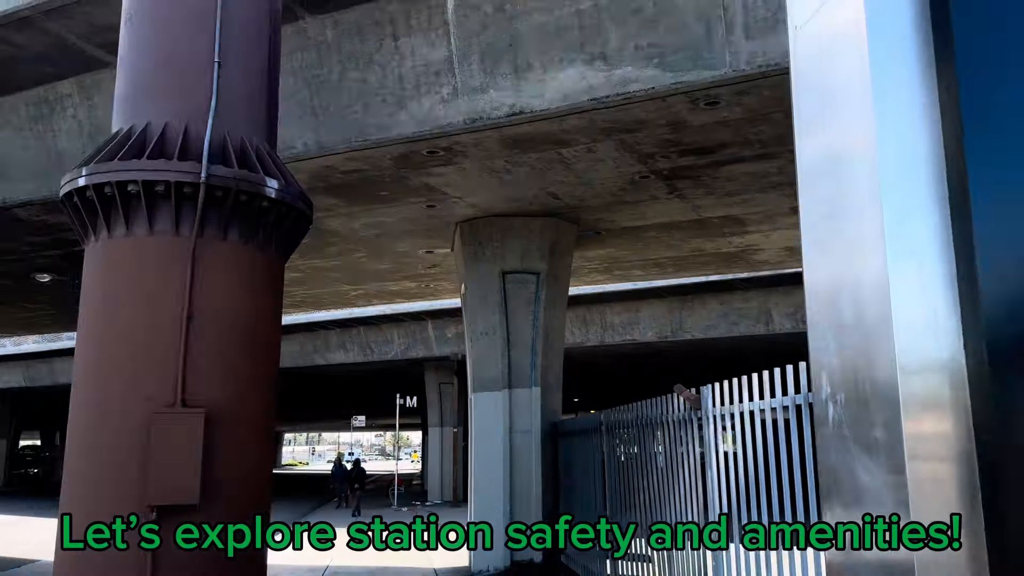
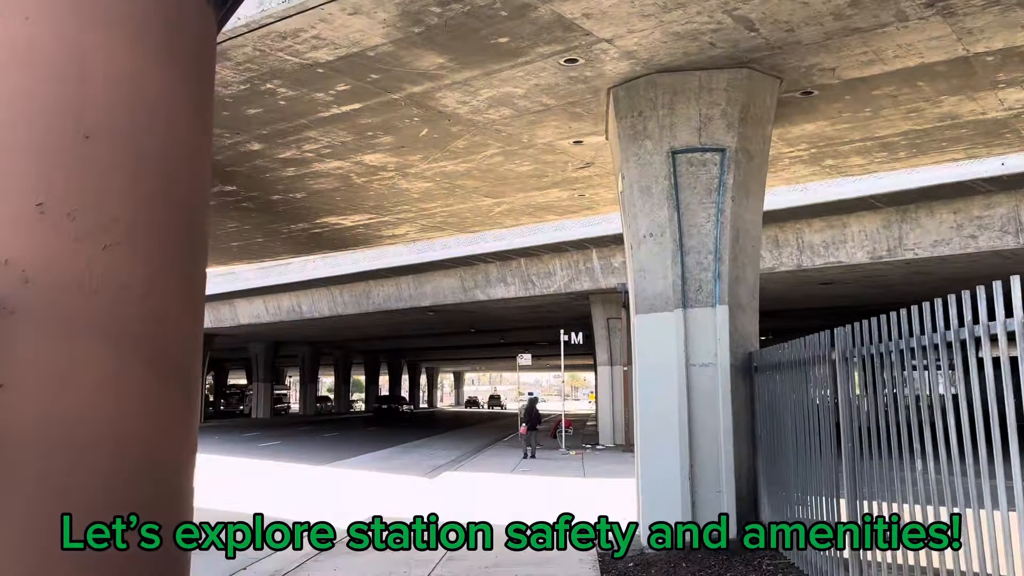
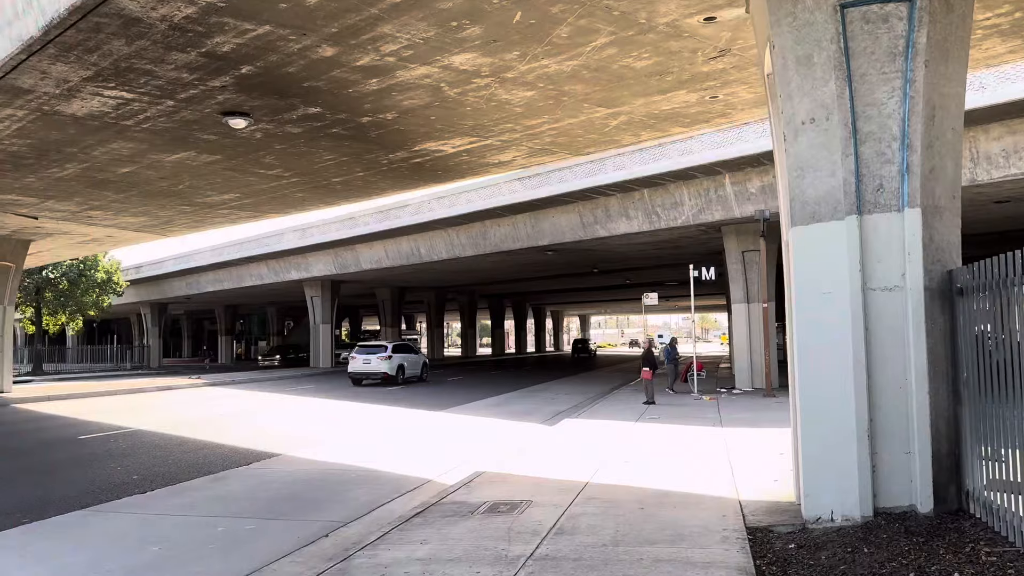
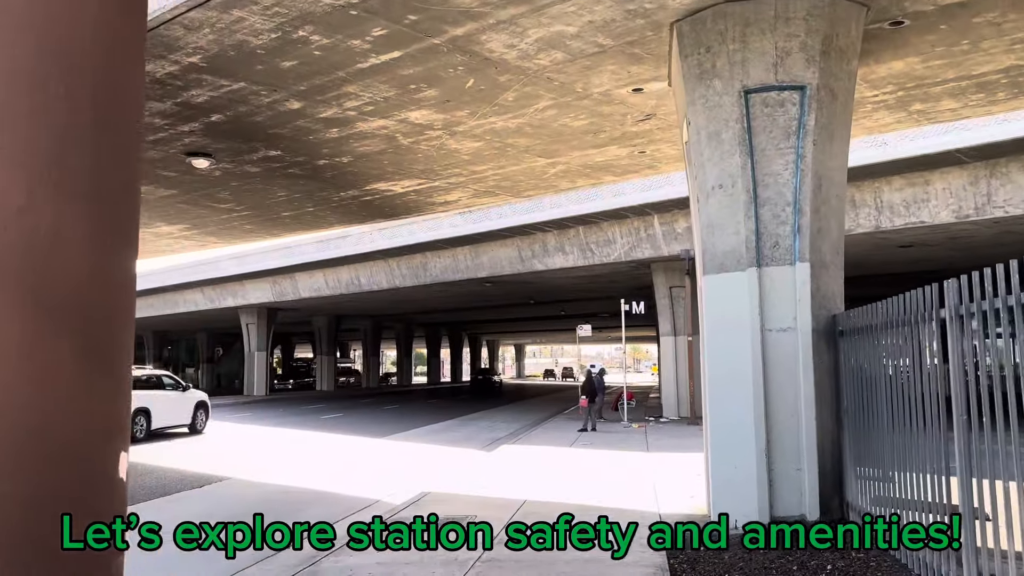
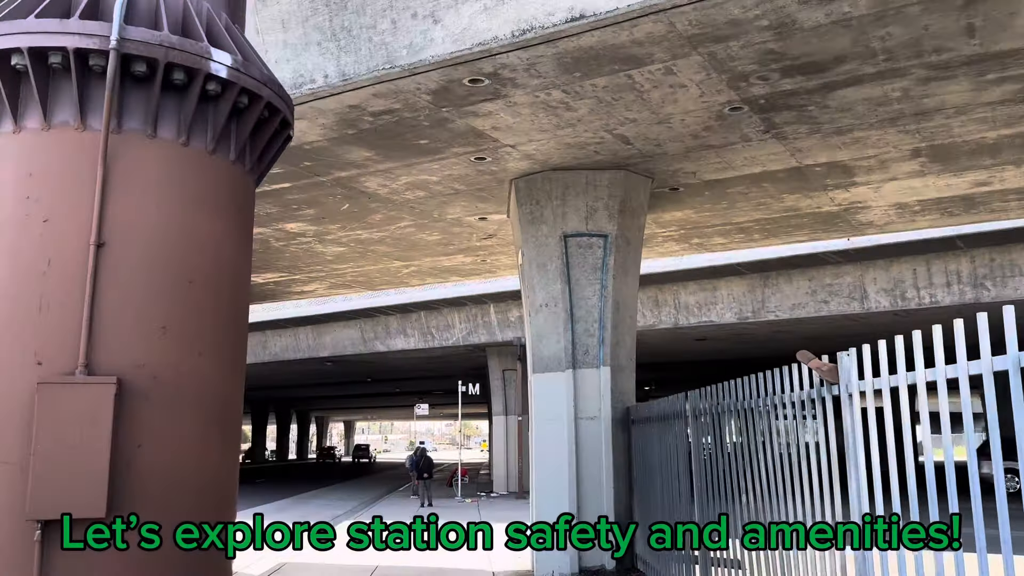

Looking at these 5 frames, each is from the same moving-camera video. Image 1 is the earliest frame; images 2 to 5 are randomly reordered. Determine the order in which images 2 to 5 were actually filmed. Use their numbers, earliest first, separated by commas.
5, 2, 4, 3
